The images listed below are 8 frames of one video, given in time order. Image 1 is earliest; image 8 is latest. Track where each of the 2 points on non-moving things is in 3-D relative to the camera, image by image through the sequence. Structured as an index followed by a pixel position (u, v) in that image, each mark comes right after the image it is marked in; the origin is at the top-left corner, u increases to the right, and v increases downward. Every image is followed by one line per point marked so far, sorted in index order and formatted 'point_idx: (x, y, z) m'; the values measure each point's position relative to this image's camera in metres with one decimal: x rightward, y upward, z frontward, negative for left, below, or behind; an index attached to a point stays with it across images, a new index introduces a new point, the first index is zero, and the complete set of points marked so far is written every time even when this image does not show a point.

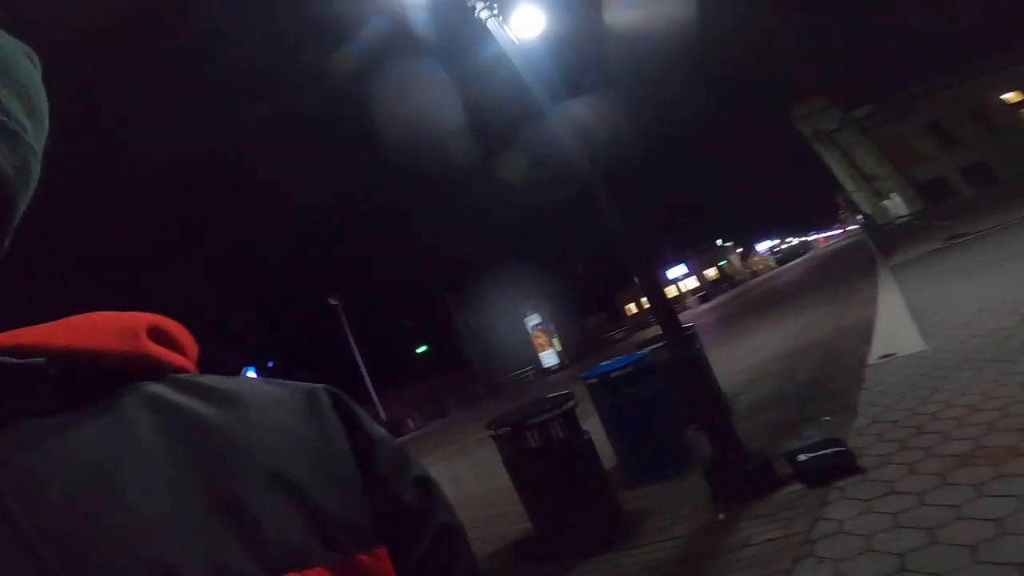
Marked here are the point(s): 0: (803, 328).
0: (+3.7, -0.6, +8.6) m
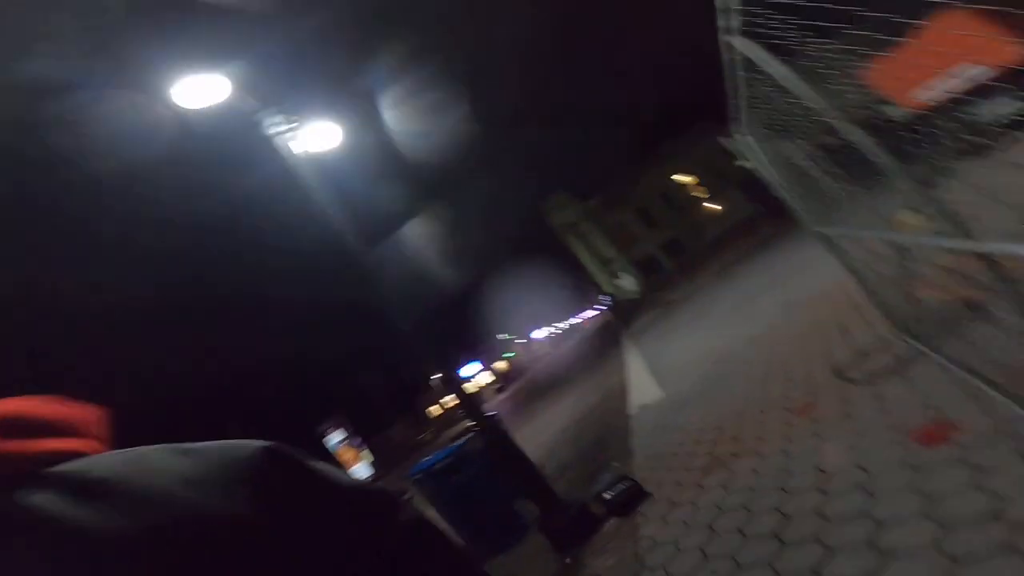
0: (+1.0, -1.7, +10.3) m
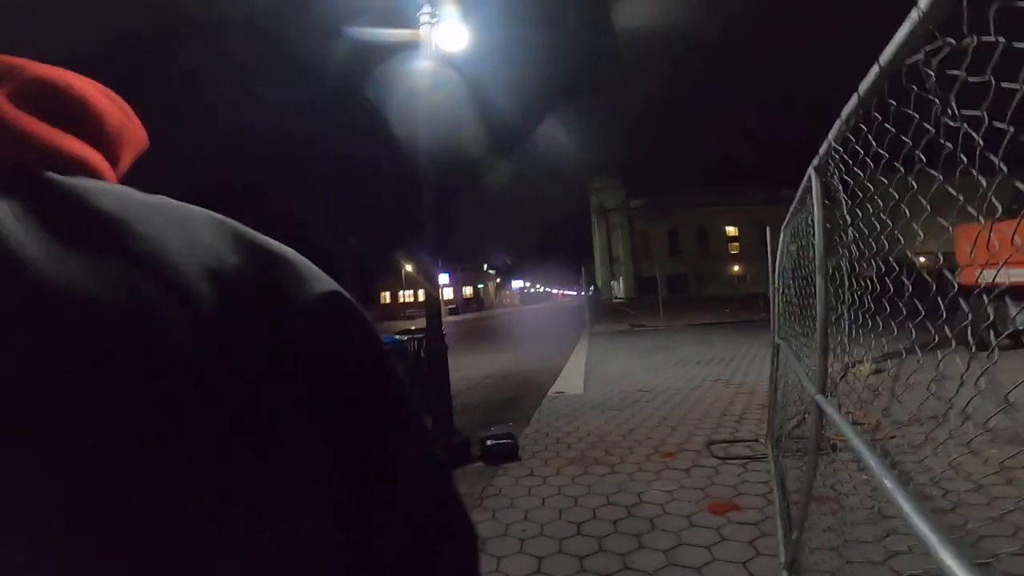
0: (+0.1, -1.2, +11.1) m
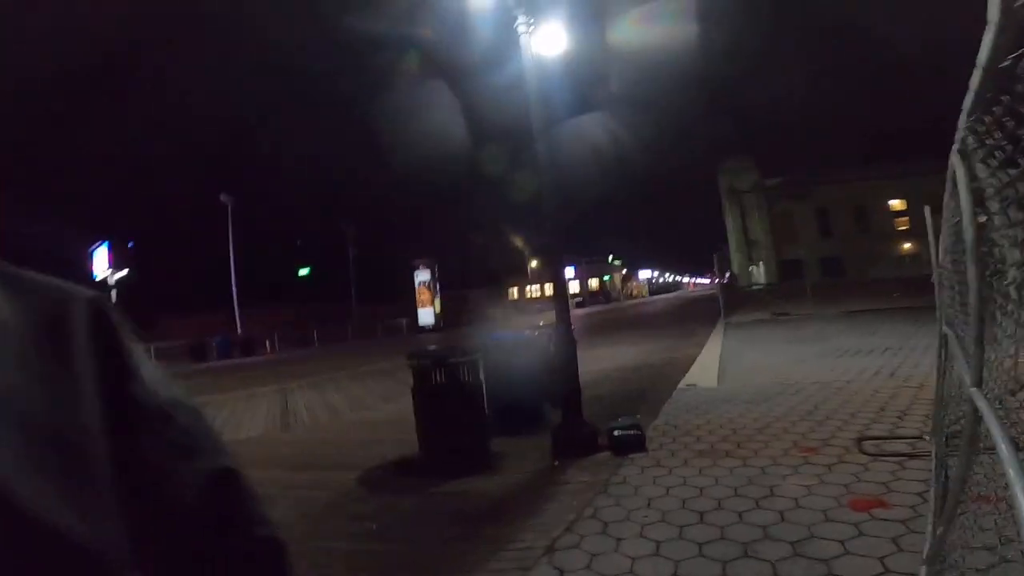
0: (+2.2, -1.0, +10.9) m
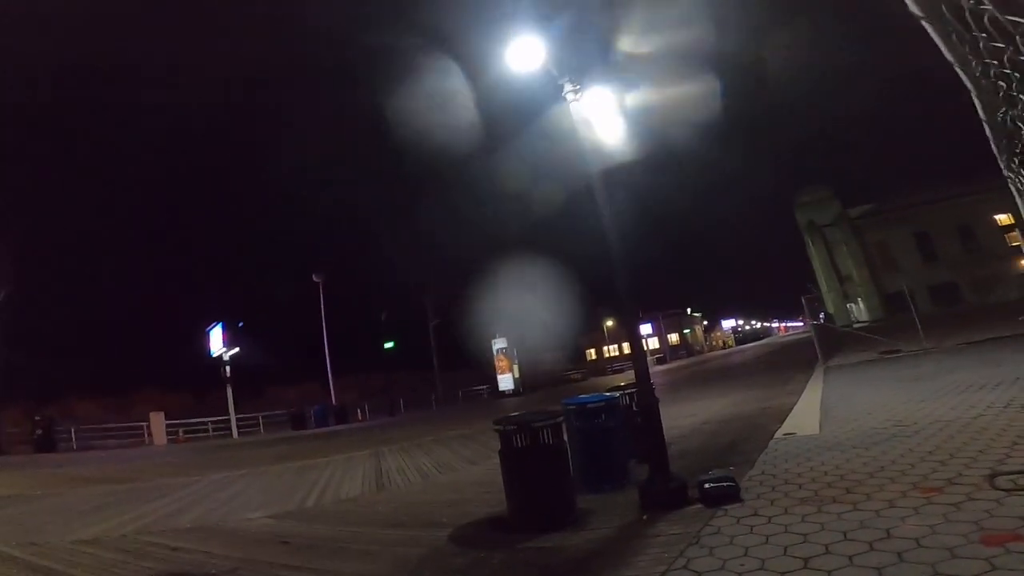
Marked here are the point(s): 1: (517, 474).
0: (+3.5, -1.8, +10.4) m
1: (0.0, -1.7, +6.1) m
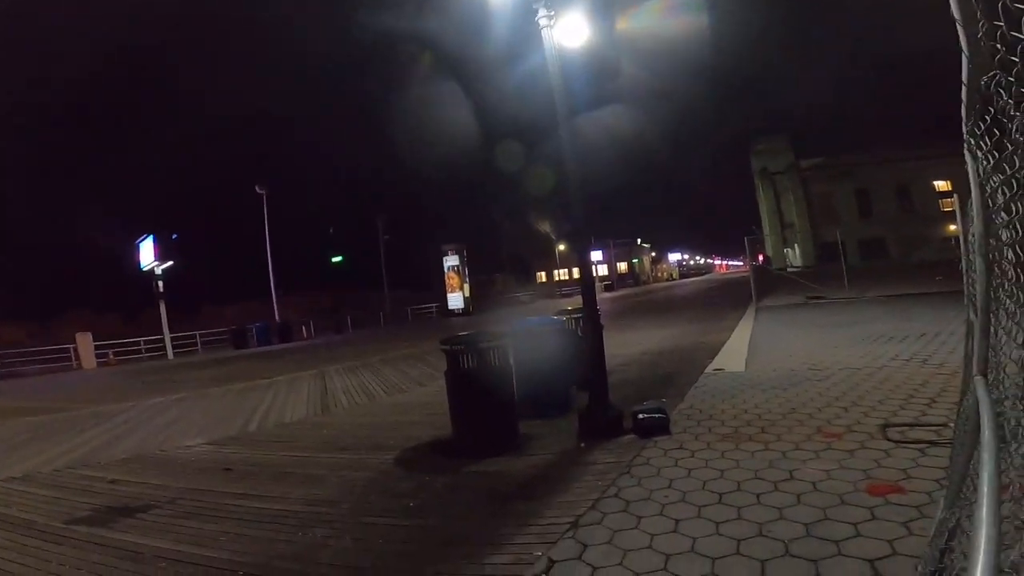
0: (+2.7, -0.8, +11.0) m
1: (-0.5, -1.1, +6.4) m
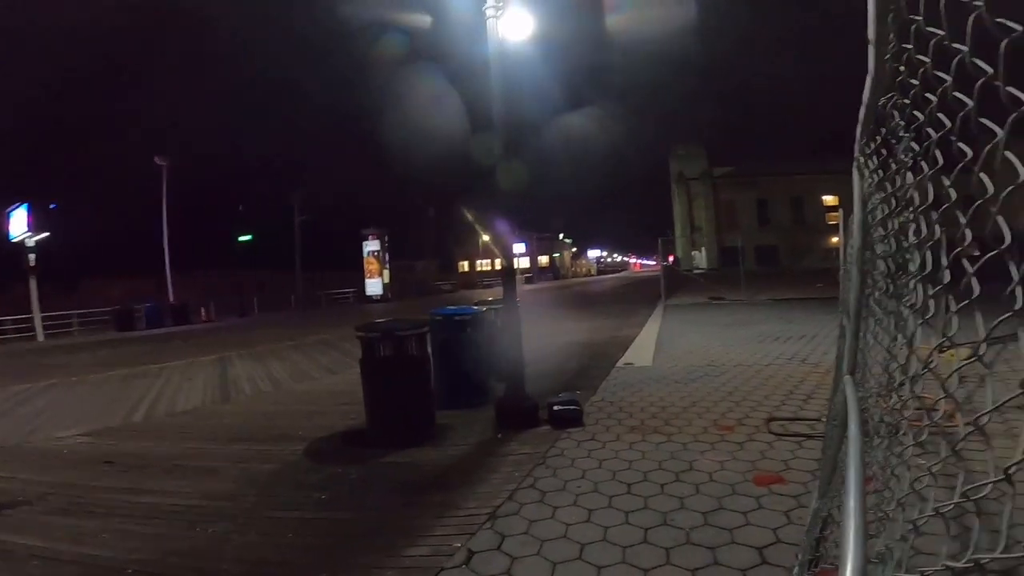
0: (+1.3, -0.7, +11.4) m
1: (-1.2, -1.0, +6.4) m
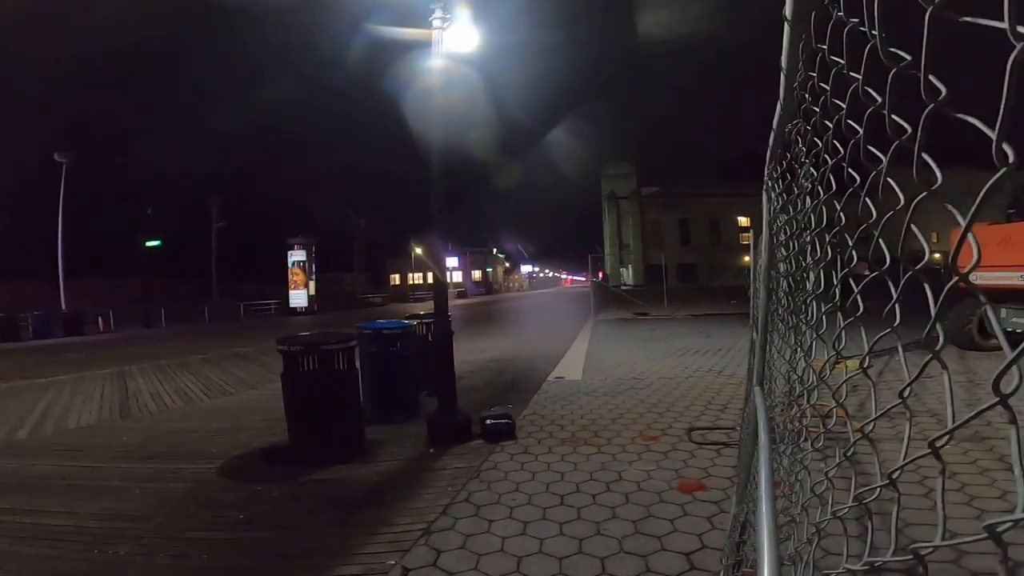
0: (+0.2, -1.0, +11.5) m
1: (-1.9, -1.1, +6.3) m
